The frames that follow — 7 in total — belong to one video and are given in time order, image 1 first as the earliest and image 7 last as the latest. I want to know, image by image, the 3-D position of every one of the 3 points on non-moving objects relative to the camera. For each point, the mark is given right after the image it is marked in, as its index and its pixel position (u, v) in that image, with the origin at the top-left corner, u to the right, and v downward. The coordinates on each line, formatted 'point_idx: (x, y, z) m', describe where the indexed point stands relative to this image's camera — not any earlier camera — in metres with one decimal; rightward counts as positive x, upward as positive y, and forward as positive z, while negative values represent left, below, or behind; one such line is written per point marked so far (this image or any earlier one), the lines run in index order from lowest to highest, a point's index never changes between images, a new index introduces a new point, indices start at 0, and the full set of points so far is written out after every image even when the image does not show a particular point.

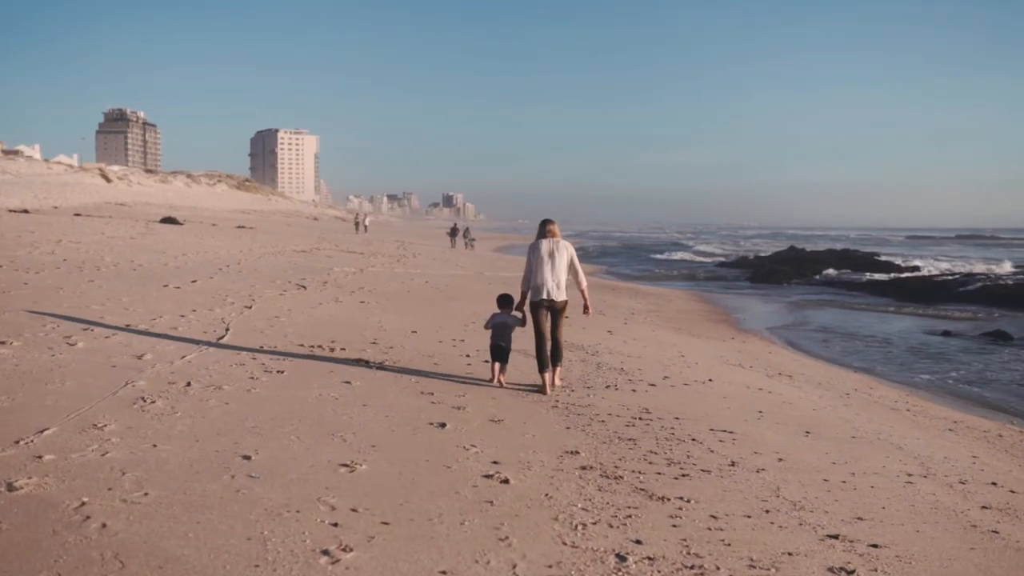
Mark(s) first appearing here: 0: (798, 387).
0: (+2.9, -1.0, +6.7) m
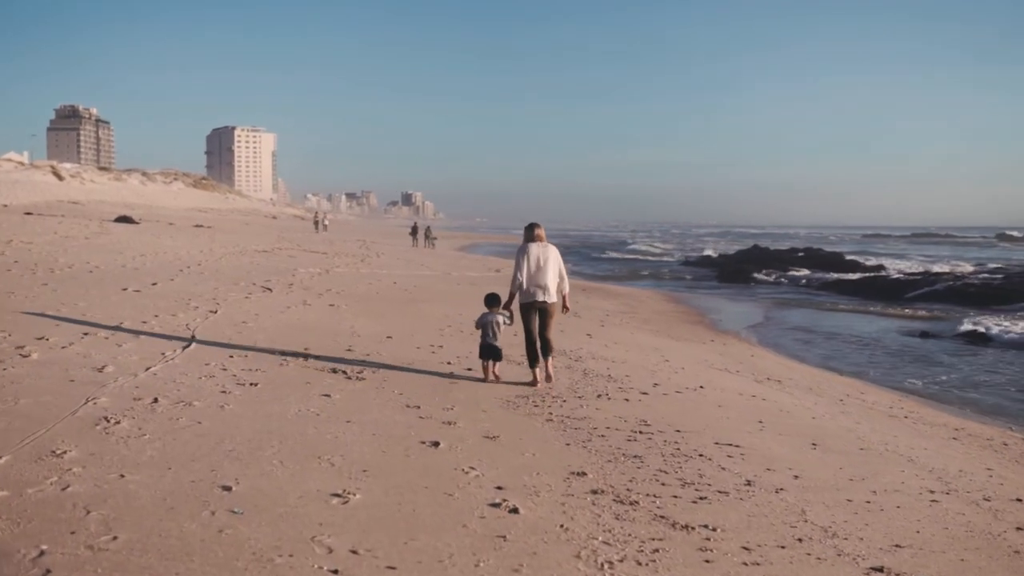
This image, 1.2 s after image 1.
0: (+2.7, -1.1, +6.6) m
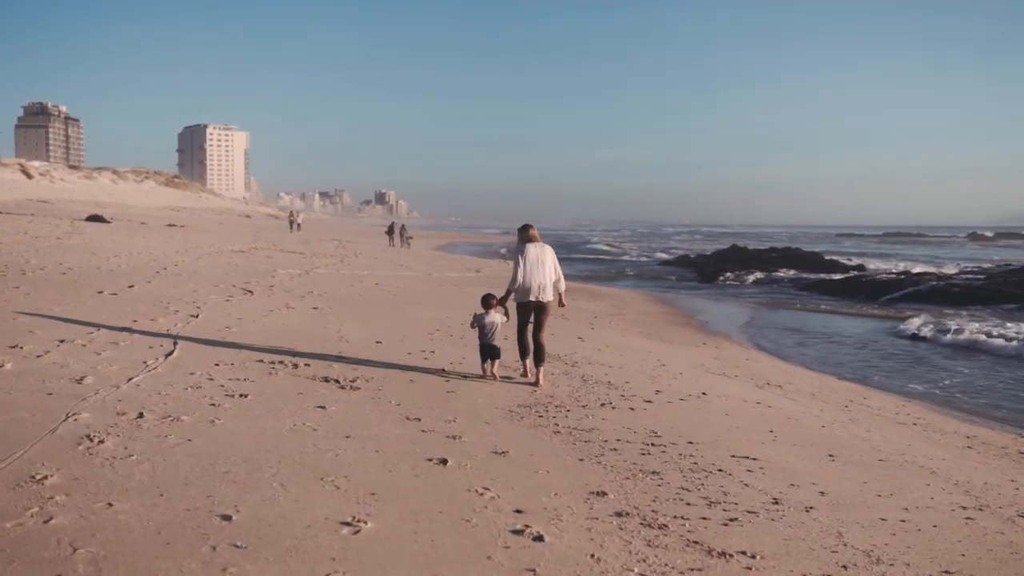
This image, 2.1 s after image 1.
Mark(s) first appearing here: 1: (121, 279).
0: (+2.7, -1.1, +6.5) m
1: (-7.1, +0.2, +12.3) m
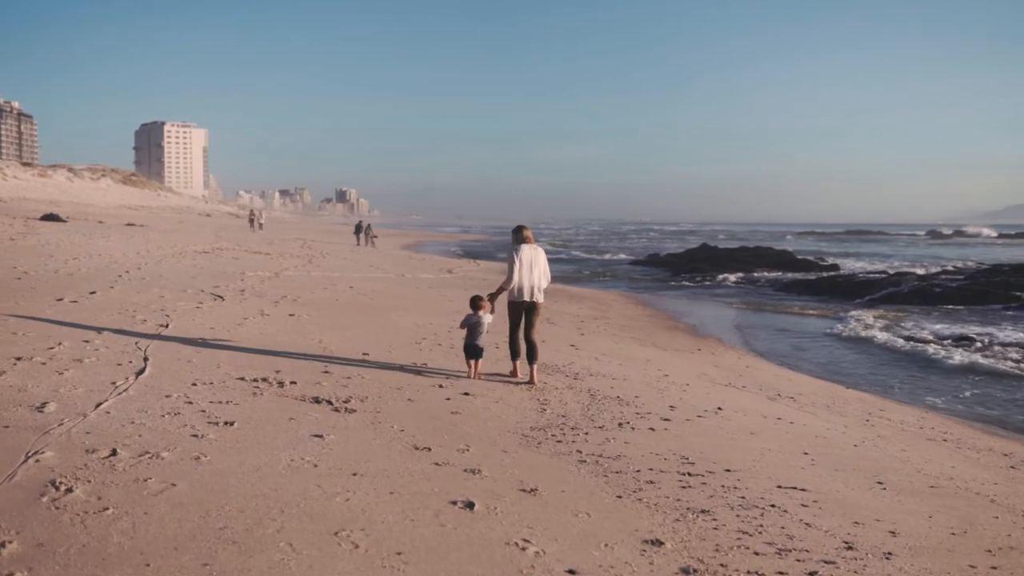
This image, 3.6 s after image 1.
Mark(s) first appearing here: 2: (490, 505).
0: (+2.7, -1.2, +6.2) m
1: (-7.3, +0.1, +11.5) m
2: (-0.1, -1.0, +3.3) m
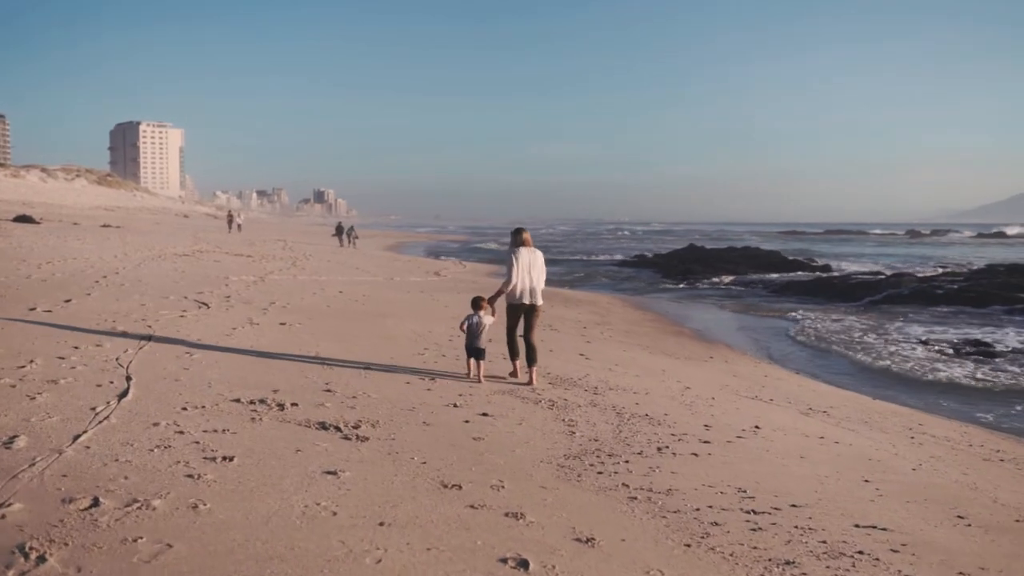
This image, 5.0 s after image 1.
0: (+2.9, -1.2, +5.8) m
1: (-7.3, -0.1, +10.8) m
2: (+0.1, -1.1, +2.8) m
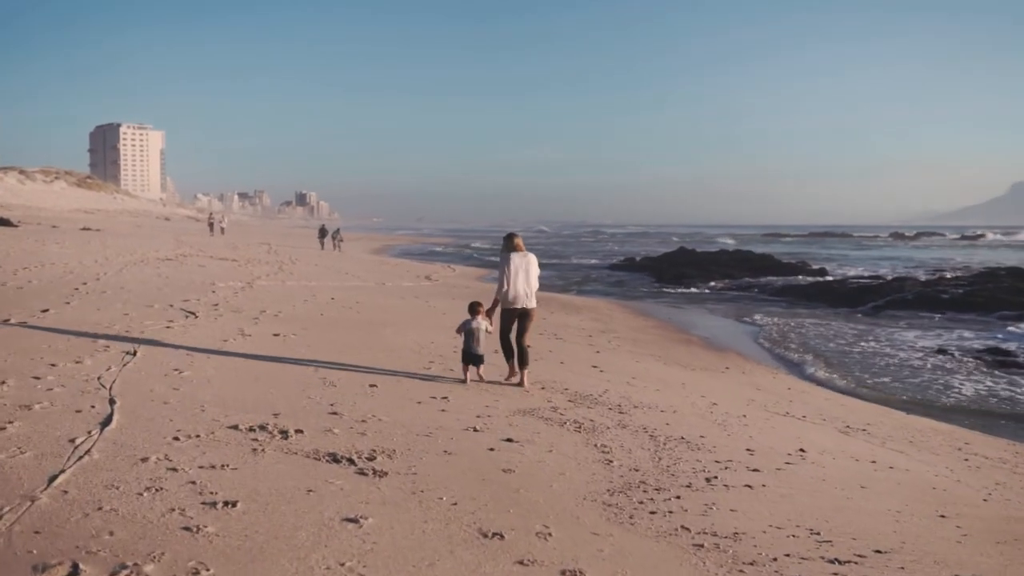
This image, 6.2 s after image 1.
0: (+3.1, -1.3, +5.4) m
1: (-7.2, -0.2, +10.2) m
2: (+0.4, -1.2, +2.3) m
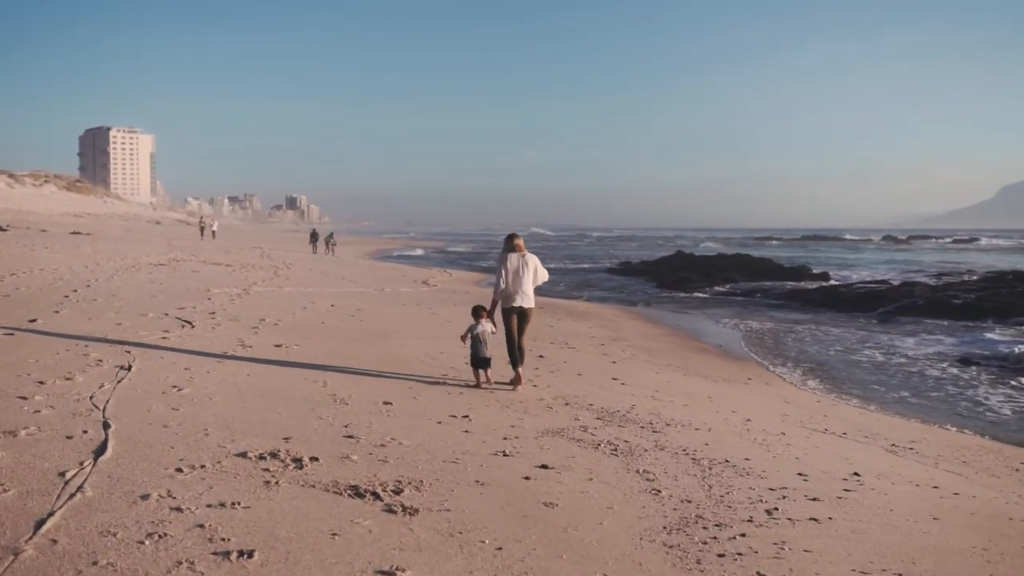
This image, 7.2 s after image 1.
0: (+3.3, -1.4, +5.0) m
1: (-7.0, -0.3, +9.7) m
2: (+0.6, -1.3, +1.9) m
